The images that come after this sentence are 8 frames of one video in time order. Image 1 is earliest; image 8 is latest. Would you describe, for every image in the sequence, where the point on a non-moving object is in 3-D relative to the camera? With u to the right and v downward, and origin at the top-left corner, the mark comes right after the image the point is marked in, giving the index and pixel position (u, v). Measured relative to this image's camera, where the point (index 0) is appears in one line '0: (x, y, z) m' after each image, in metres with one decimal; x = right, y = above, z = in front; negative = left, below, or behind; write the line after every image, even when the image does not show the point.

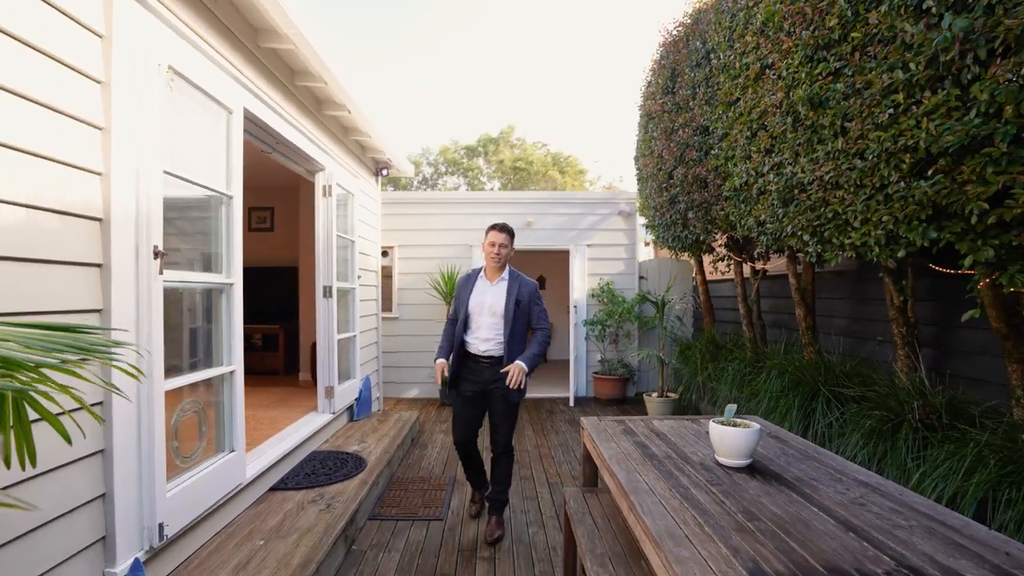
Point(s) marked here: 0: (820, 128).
0: (+1.3, +0.7, +2.4) m
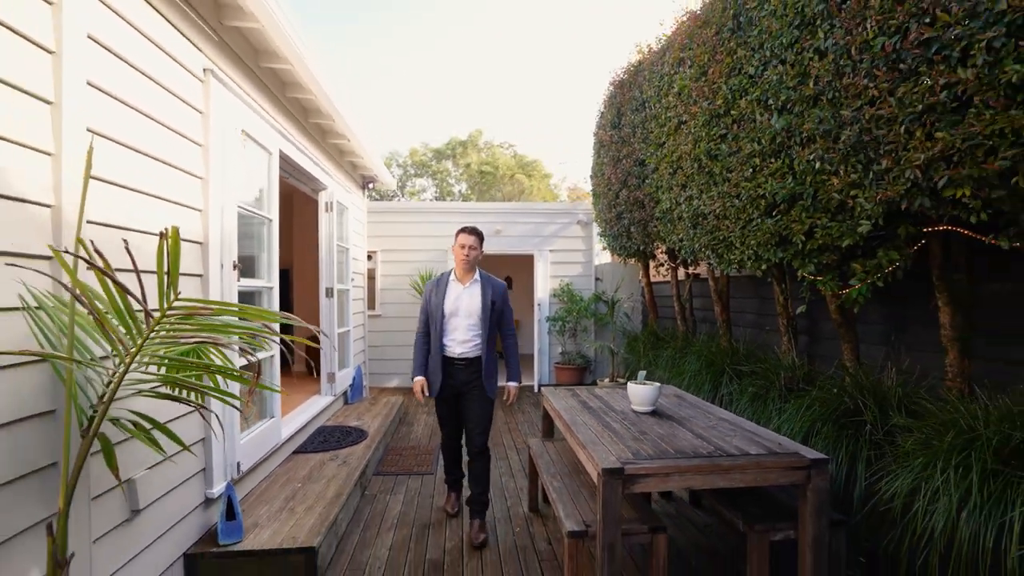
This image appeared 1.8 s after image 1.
0: (+1.2, +0.7, +3.2) m
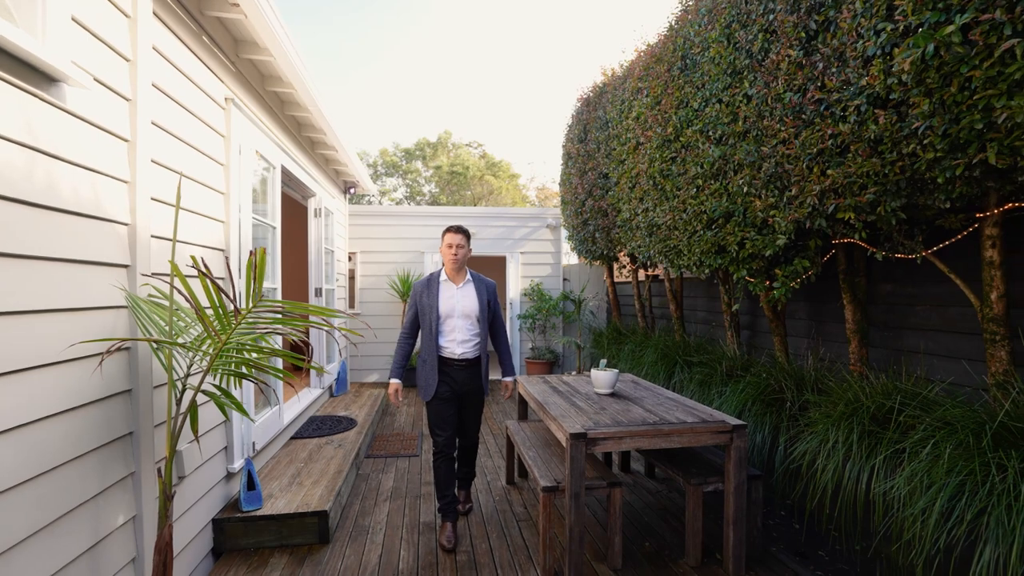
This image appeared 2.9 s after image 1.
0: (+1.1, +0.7, +3.8) m
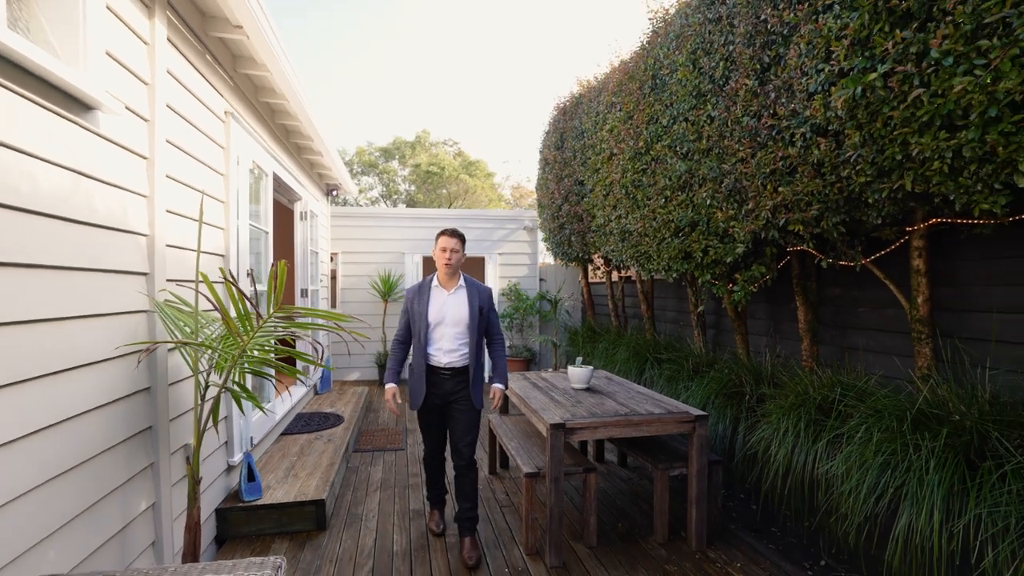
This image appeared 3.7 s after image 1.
0: (+0.9, +0.7, +4.0) m
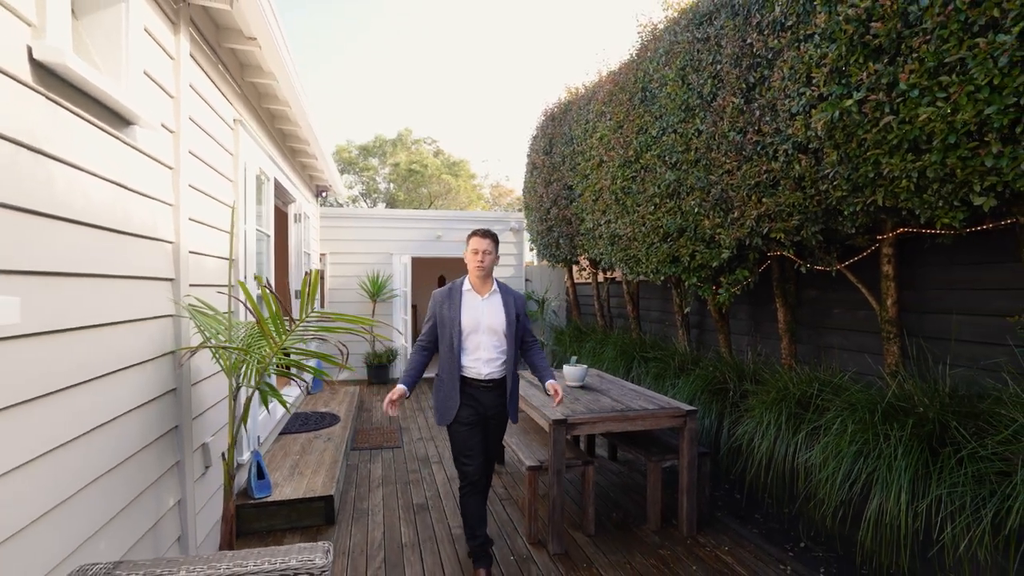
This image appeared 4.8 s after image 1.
0: (+0.9, +0.7, +4.2) m
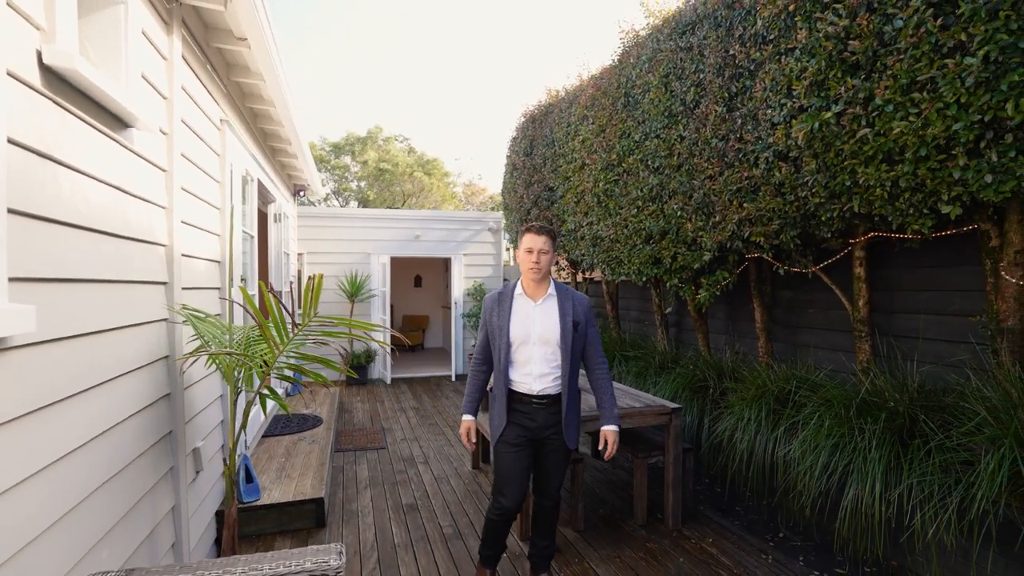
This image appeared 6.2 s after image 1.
0: (+0.8, +0.6, +4.3) m
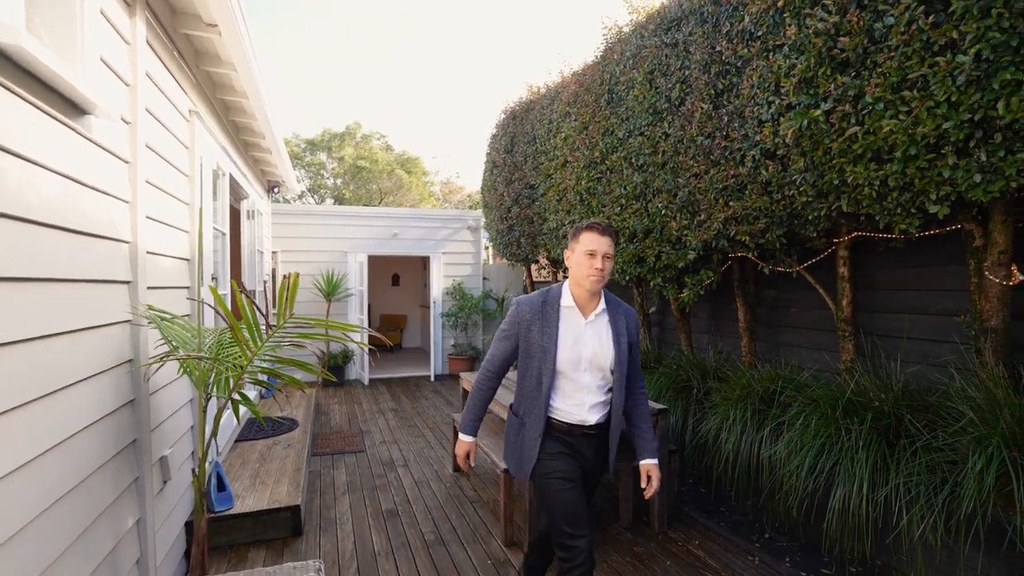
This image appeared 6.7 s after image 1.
0: (+0.6, +0.7, +4.3) m
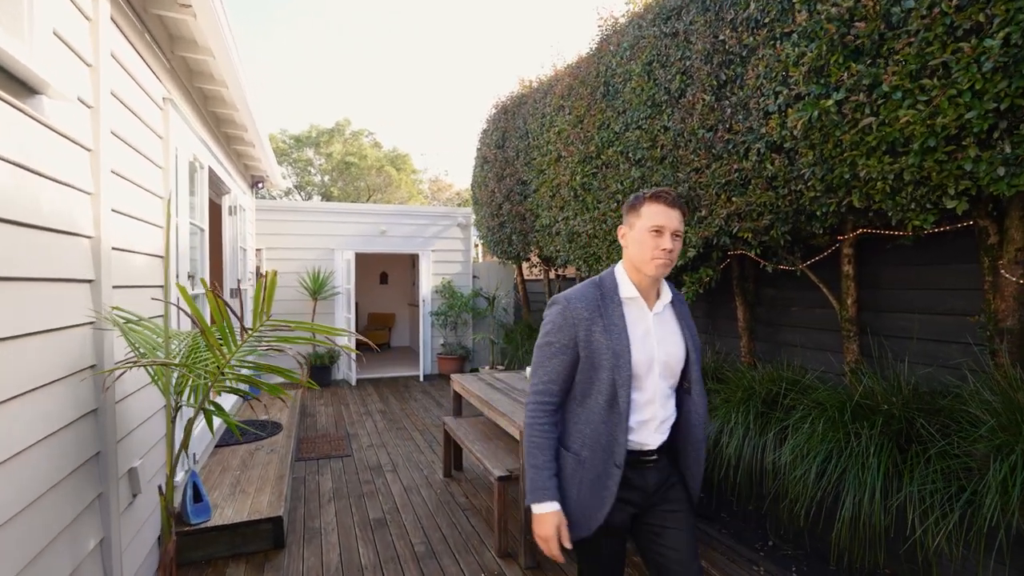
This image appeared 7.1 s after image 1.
0: (+0.6, +0.7, +4.1) m
